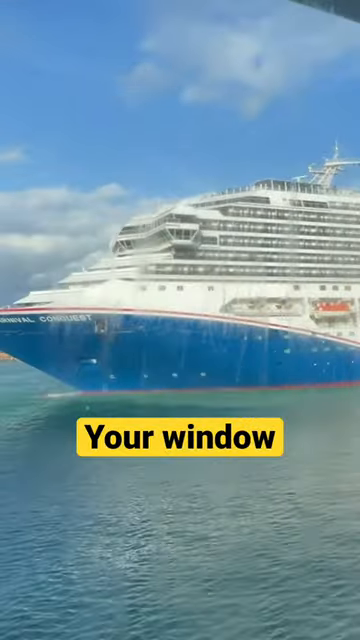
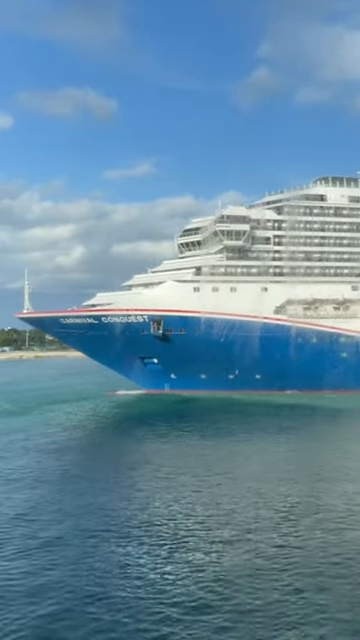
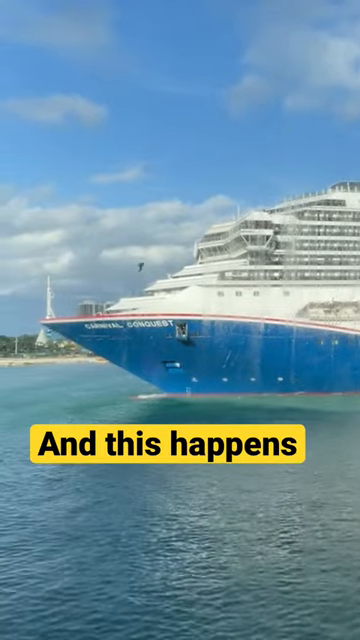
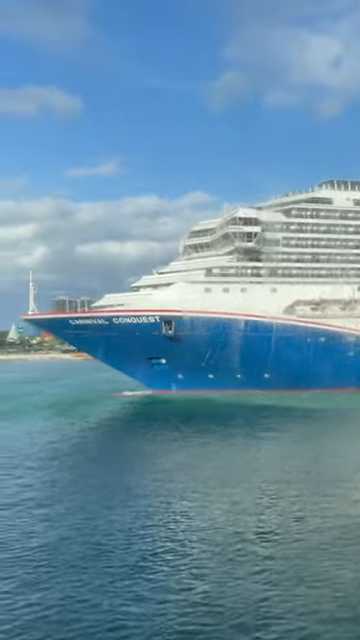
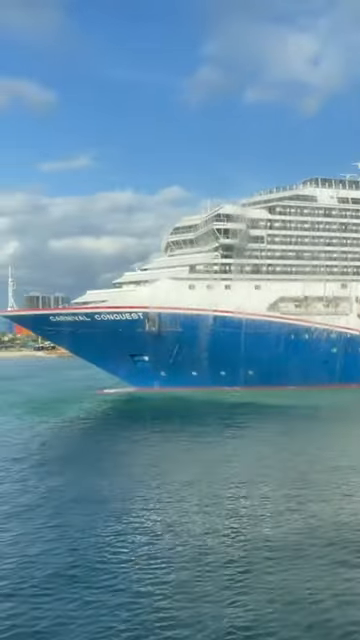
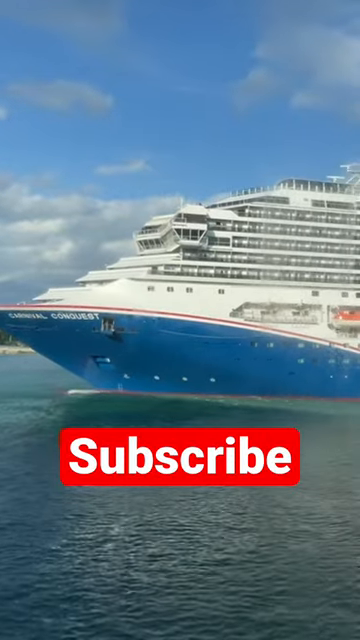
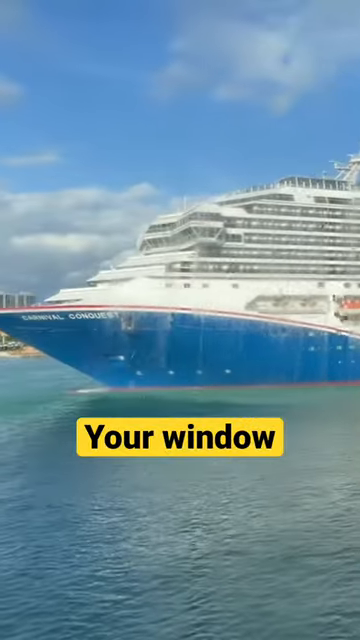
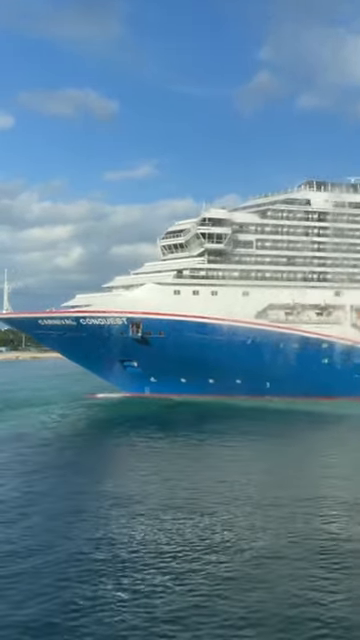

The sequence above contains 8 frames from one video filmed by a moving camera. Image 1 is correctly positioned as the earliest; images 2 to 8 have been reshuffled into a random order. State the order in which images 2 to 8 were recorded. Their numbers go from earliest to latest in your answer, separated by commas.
7, 5, 4, 3, 2, 8, 6
